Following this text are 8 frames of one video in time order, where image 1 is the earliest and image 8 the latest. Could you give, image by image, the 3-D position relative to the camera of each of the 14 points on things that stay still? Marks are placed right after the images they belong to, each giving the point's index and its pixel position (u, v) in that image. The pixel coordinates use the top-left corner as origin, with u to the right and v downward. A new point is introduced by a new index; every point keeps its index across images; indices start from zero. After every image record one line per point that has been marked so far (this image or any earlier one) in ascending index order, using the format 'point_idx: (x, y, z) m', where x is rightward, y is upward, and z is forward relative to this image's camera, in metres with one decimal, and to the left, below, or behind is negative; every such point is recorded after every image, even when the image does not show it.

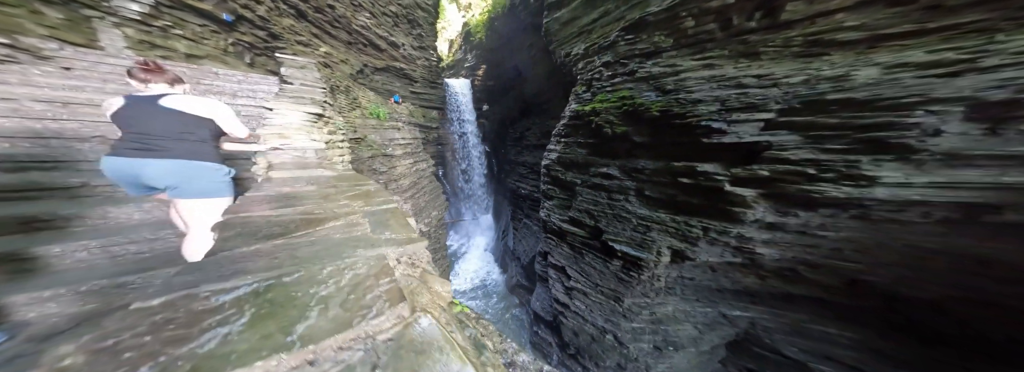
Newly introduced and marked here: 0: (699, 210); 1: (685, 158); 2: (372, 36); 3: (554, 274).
0: (+2.2, -0.3, +2.5) m
1: (+2.1, +0.3, +2.6) m
2: (-4.9, +5.3, +7.6) m
3: (+1.1, -2.2, +5.5) m
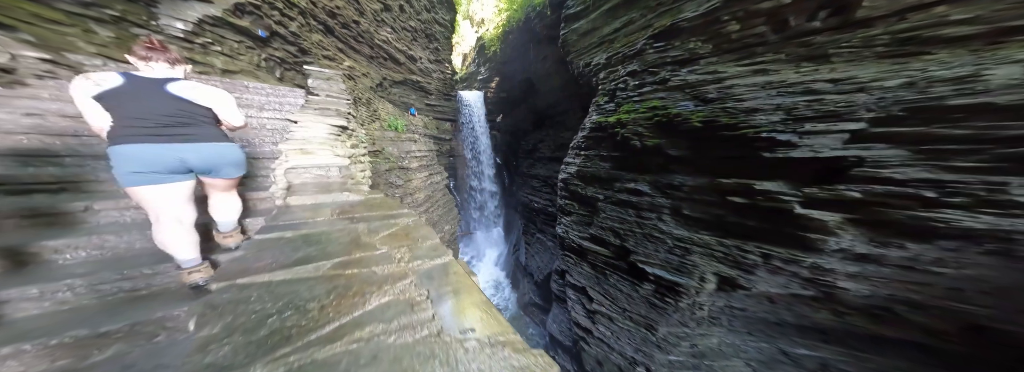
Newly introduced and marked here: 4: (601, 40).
0: (+2.5, -0.5, +2.2) m
1: (+2.4, +0.1, +2.3) m
2: (-4.3, +4.9, +7.8) m
3: (+1.6, -2.6, +5.1) m
4: (+2.1, +3.4, +5.1) m
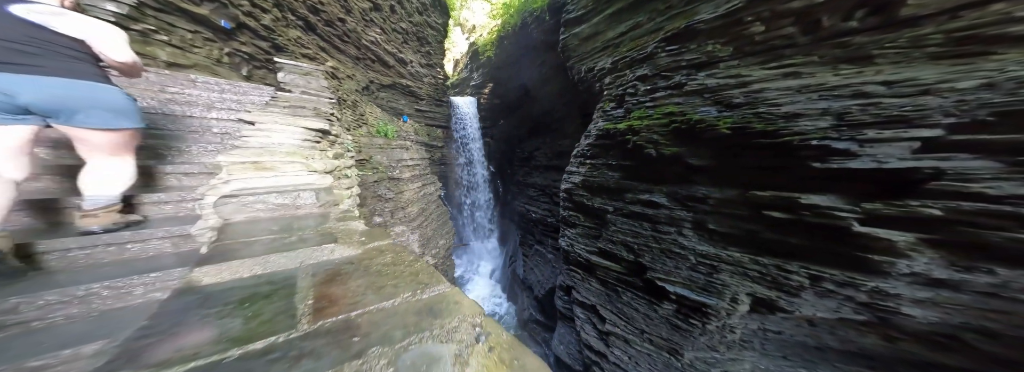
0: (+2.7, -0.6, +2.0) m
1: (+2.5, 0.0, +2.1) m
2: (-4.5, +4.6, +7.4) m
3: (+1.6, -2.8, +4.8) m
4: (+2.1, +3.2, +5.0) m
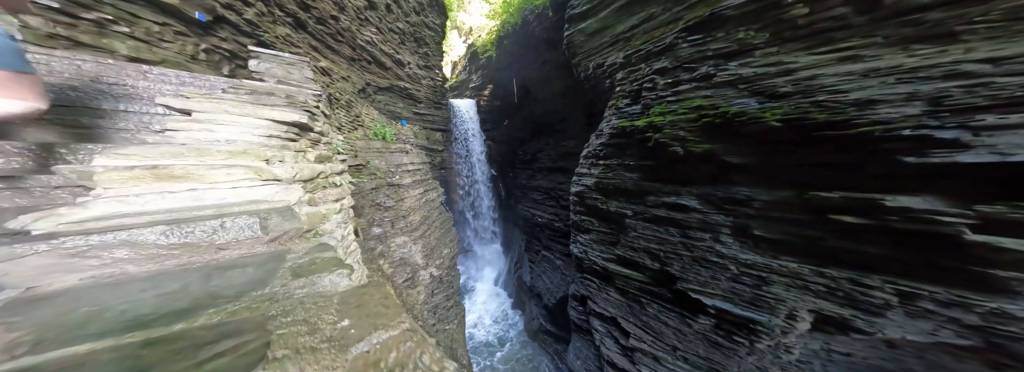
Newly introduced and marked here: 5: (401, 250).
0: (+2.9, -0.6, +1.7) m
1: (+2.7, 0.0, +1.8) m
2: (-4.4, +4.4, +7.1) m
3: (+1.8, -2.8, +4.4) m
4: (+2.2, +3.2, +4.7) m
5: (-2.2, -1.3, +4.4) m
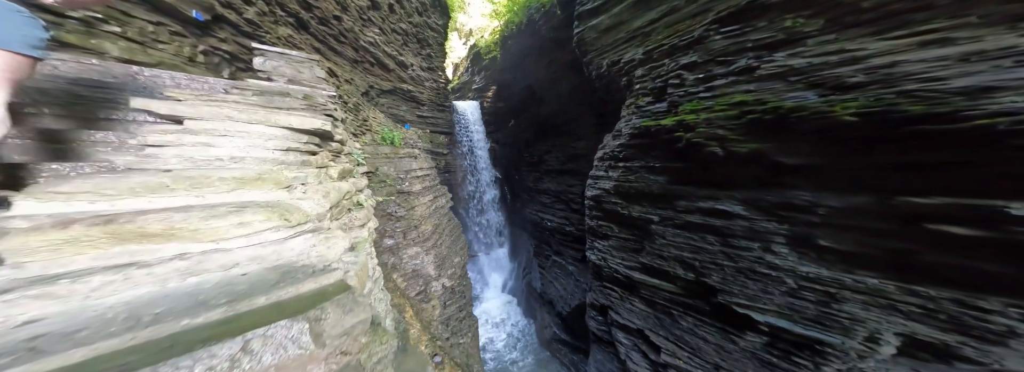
0: (+3.2, -0.6, +1.4) m
1: (+3.0, 0.0, +1.5) m
2: (-4.2, +4.2, +7.0) m
3: (+2.2, -2.9, +4.2) m
4: (+2.5, +3.1, +4.5) m
5: (-1.9, -1.5, +4.1) m
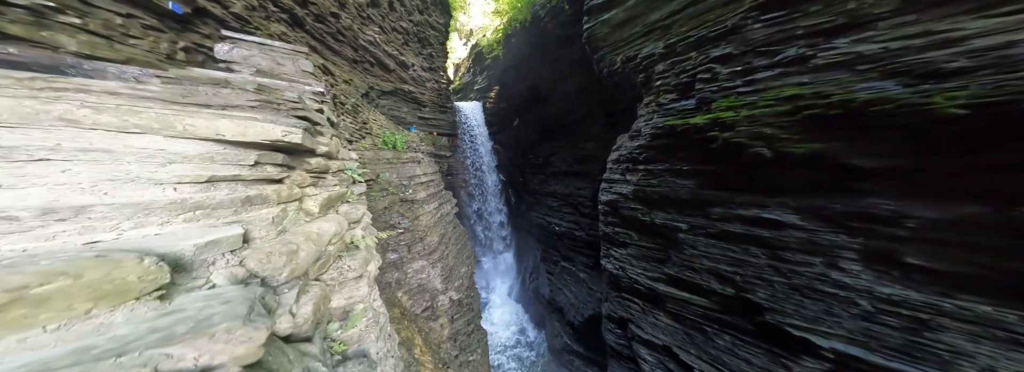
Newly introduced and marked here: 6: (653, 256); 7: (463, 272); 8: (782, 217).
0: (+3.4, -0.7, +1.1) m
1: (+3.2, -0.1, +1.2) m
2: (-4.0, +4.0, +6.7) m
3: (+2.4, -3.0, +3.8) m
4: (+2.6, +3.1, +4.2) m
5: (-1.6, -1.6, +3.8) m
6: (+2.4, -1.2, +3.9) m
7: (-1.2, -2.0, +5.1) m
8: (+2.9, -0.3, +2.4) m
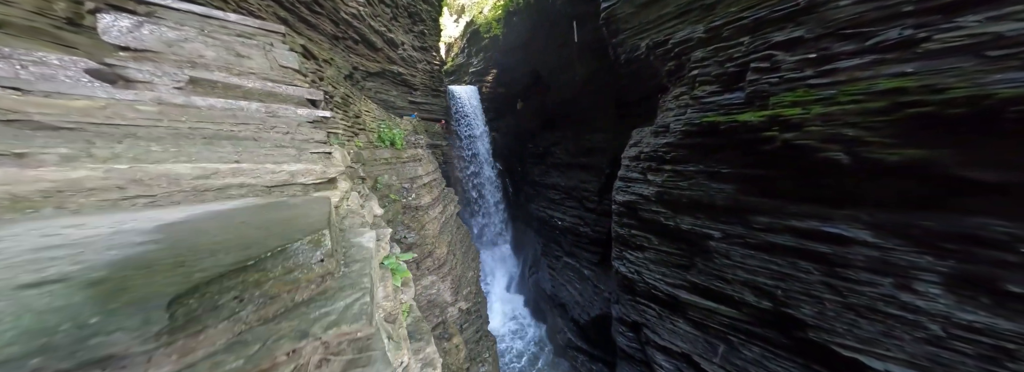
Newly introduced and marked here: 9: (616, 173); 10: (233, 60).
0: (+3.7, -0.9, +0.8) m
1: (+3.6, -0.3, +0.9) m
2: (-3.8, +4.1, +5.8) m
3: (+2.7, -3.0, +3.6) m
4: (+2.9, +3.0, +3.6) m
5: (-1.4, -1.6, +3.4) m
6: (+2.7, -1.3, +3.6) m
7: (-1.0, -2.0, +4.7) m
8: (+3.2, -0.5, +2.0) m
9: (+3.3, +0.4, +7.0) m
10: (-3.3, +1.6, +2.6) m
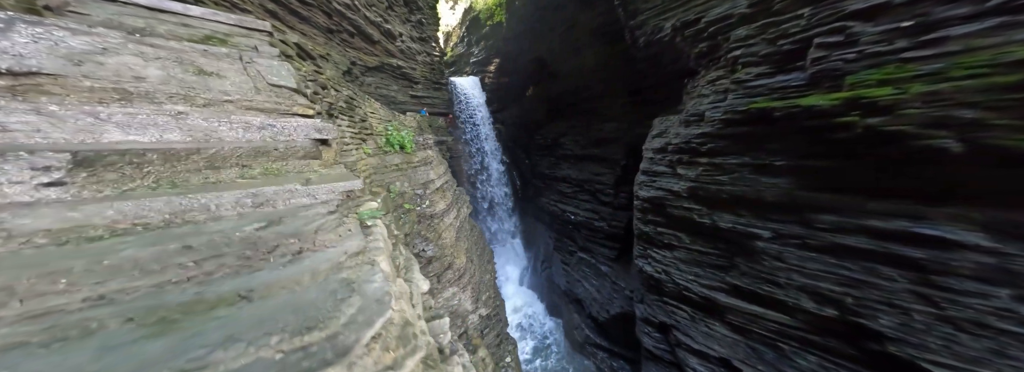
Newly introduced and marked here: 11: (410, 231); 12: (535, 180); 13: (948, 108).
0: (+4.1, -0.9, +0.4) m
1: (+3.9, -0.3, +0.5) m
2: (-3.6, +4.0, +5.4) m
3: (+3.2, -2.9, +3.3) m
4: (+3.1, +3.1, +3.2) m
5: (-0.9, -1.7, +3.1) m
6: (+3.1, -1.2, +3.3) m
7: (-0.5, -2.0, +4.4) m
8: (+3.6, -0.4, +1.7) m
9: (+3.7, +0.6, +6.6) m
10: (-3.0, +1.4, +2.3) m
11: (-1.4, -0.5, +2.9) m
12: (+1.2, +0.1, +10.1) m
13: (+3.4, +0.5, +1.6) m
